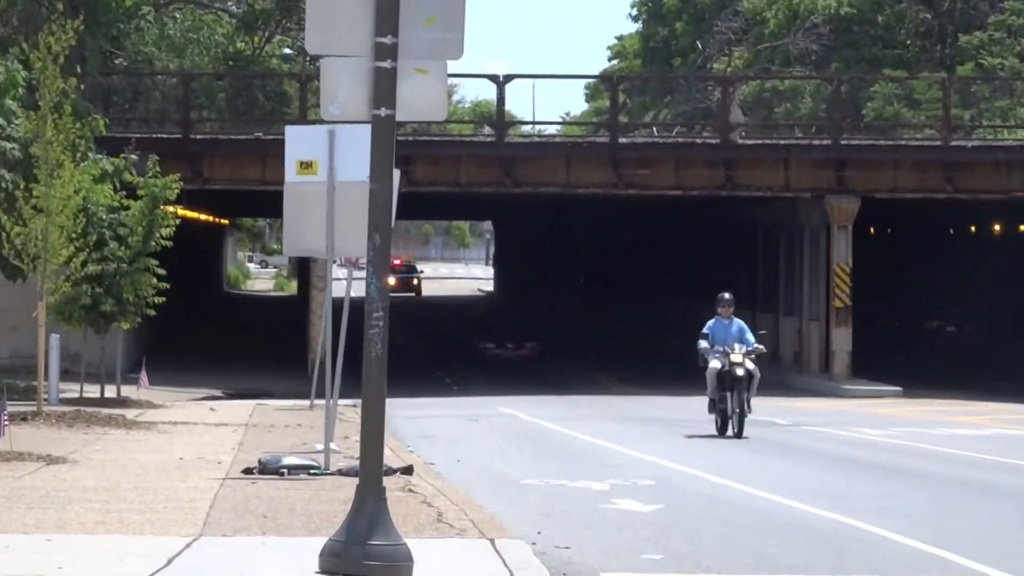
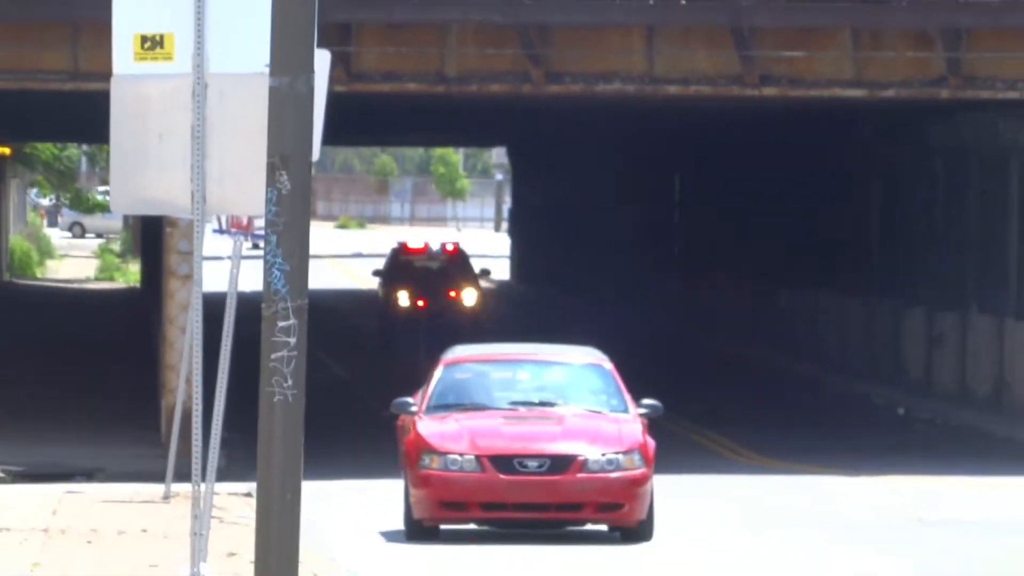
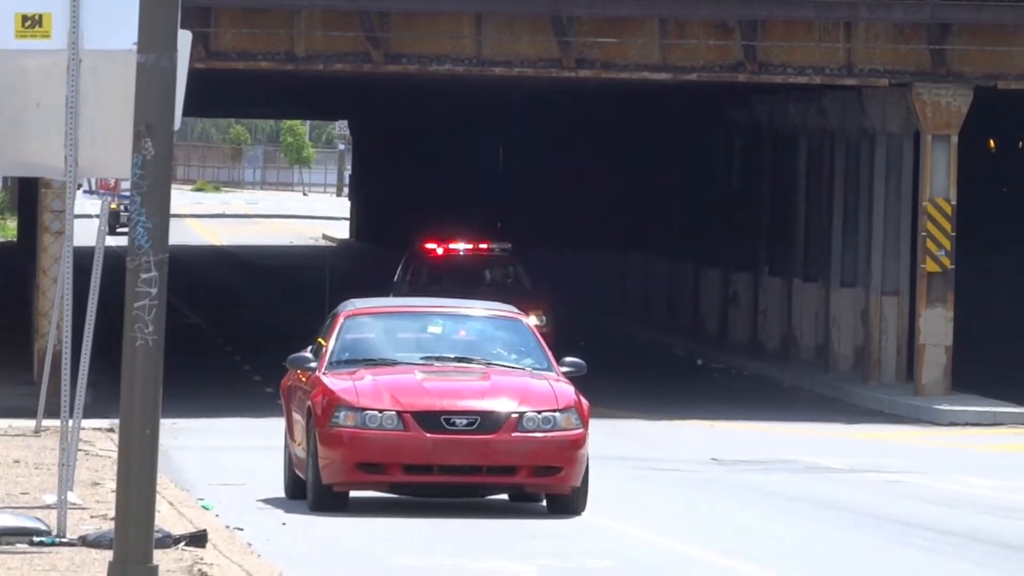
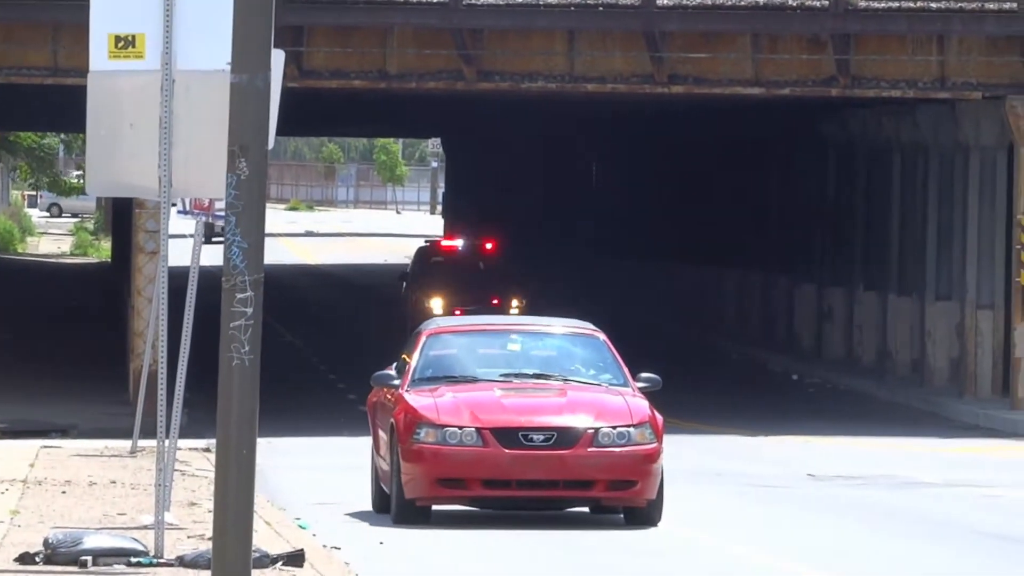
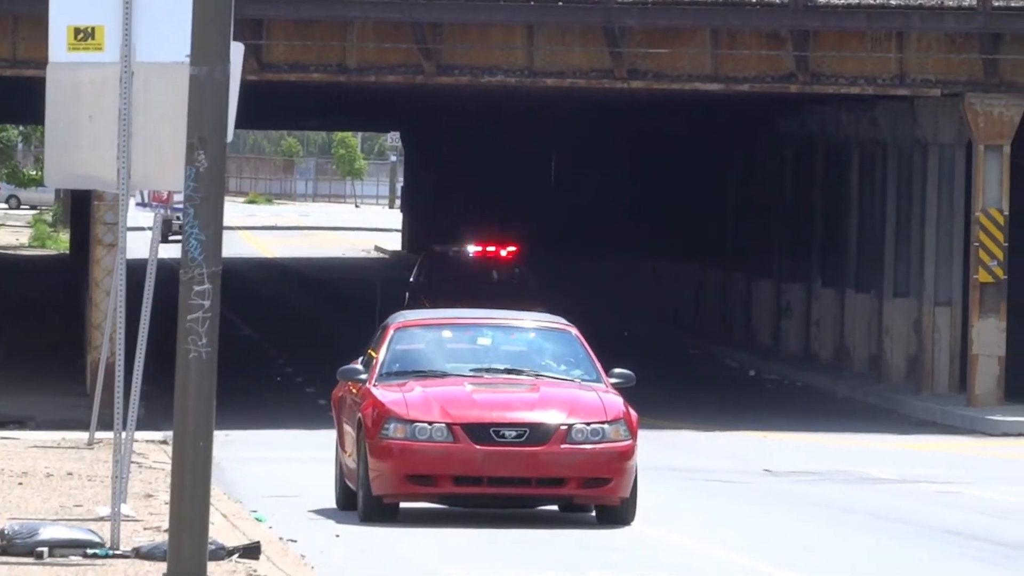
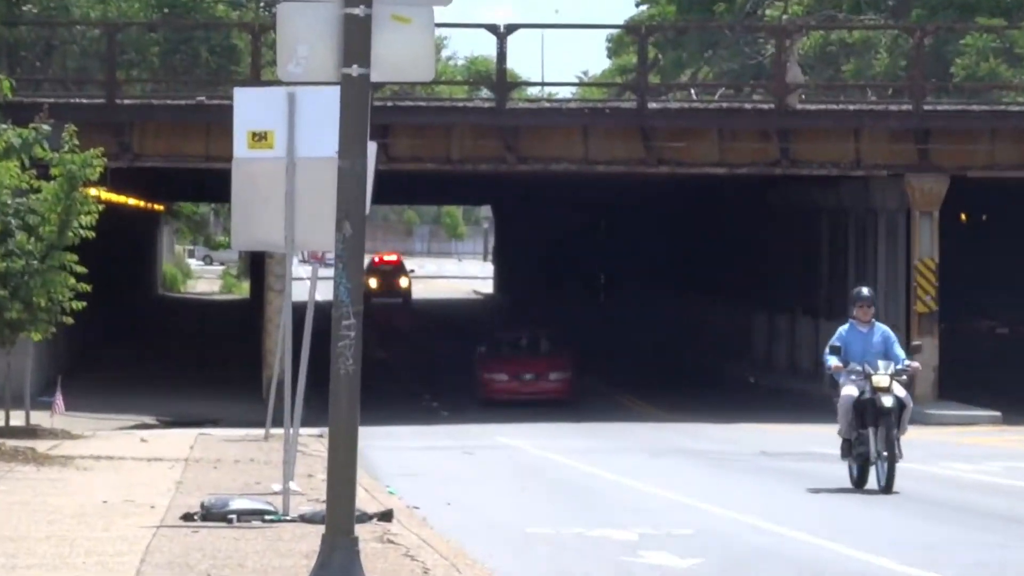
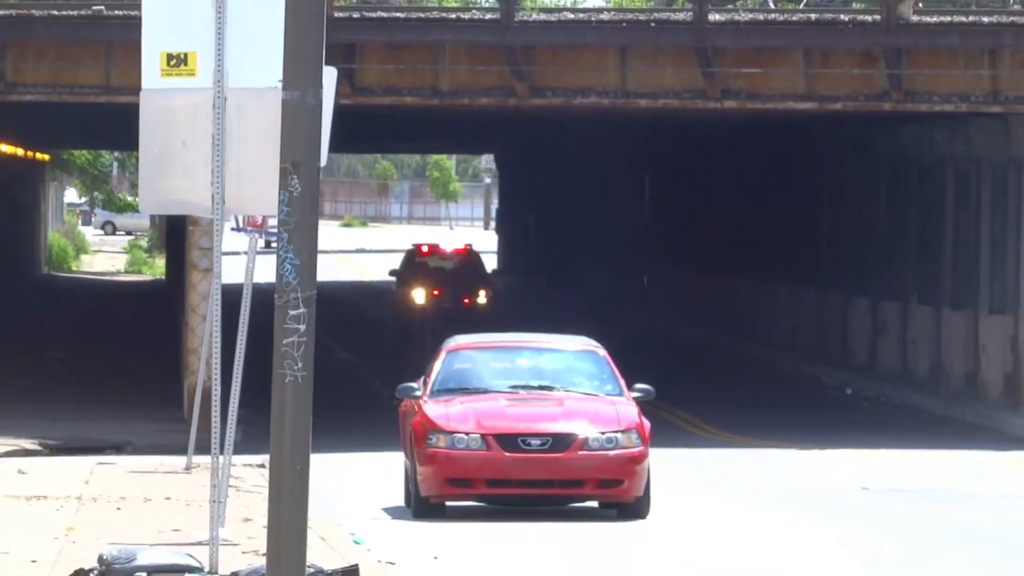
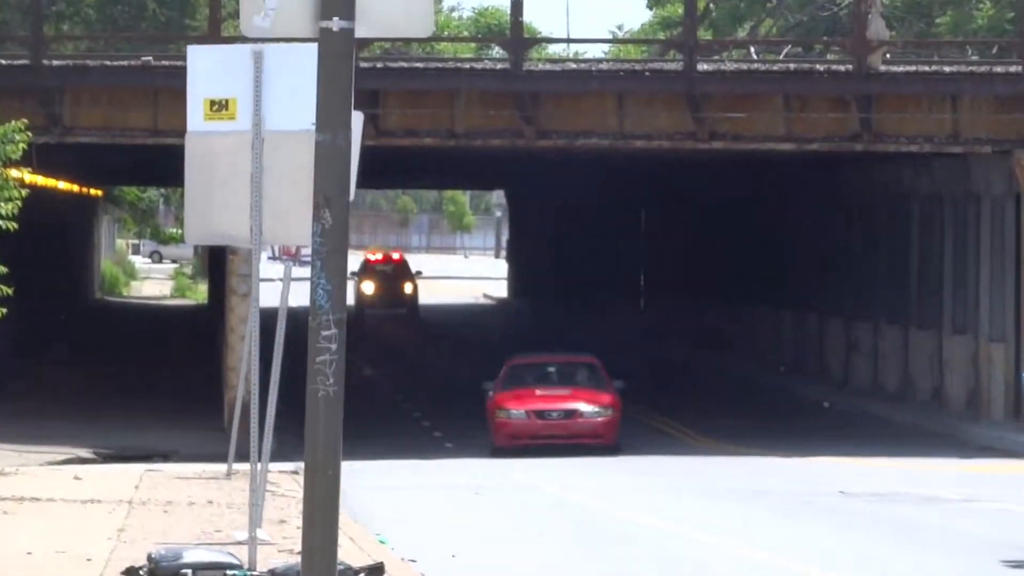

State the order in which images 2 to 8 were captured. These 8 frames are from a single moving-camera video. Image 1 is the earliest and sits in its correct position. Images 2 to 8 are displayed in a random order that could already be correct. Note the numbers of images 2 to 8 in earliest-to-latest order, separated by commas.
6, 8, 2, 7, 4, 5, 3
